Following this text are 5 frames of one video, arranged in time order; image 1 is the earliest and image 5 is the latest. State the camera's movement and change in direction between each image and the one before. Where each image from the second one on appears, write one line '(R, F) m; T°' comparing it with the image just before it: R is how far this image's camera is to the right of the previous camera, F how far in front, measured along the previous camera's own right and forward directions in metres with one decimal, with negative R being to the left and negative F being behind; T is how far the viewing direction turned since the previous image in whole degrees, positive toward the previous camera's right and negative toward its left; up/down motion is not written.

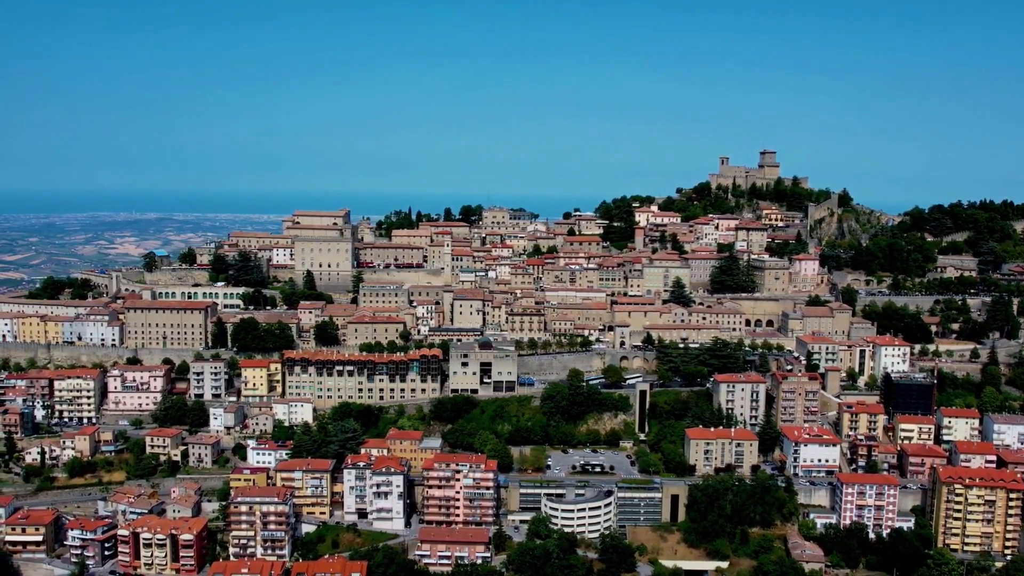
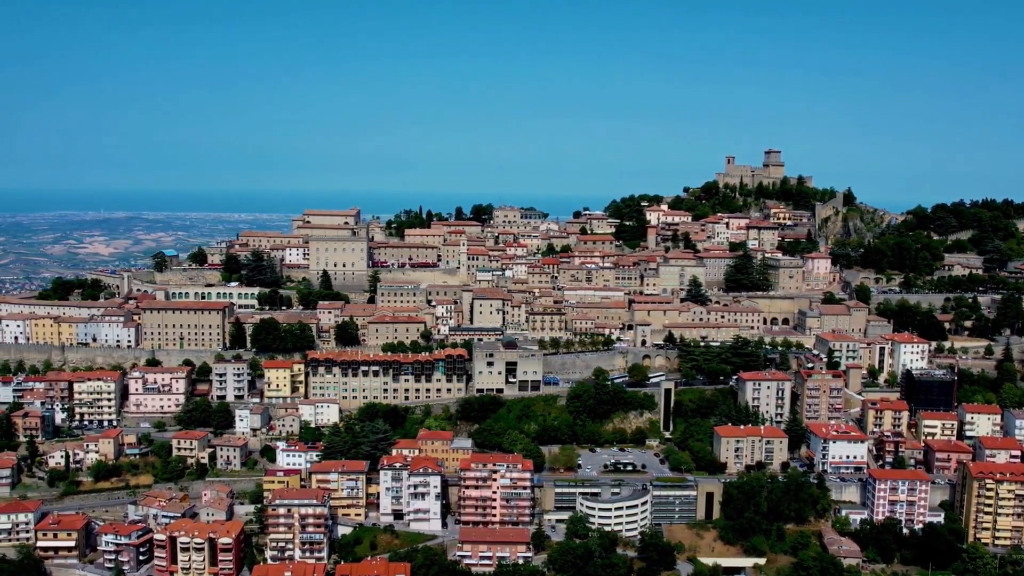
(-1.7, +0.1) m; +2°
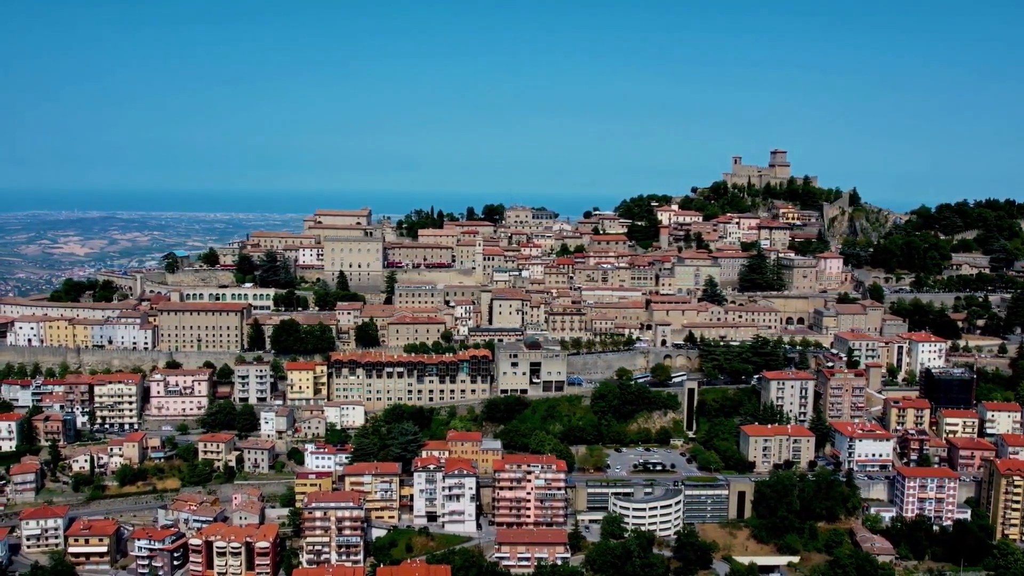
(-1.5, +0.1) m; +2°
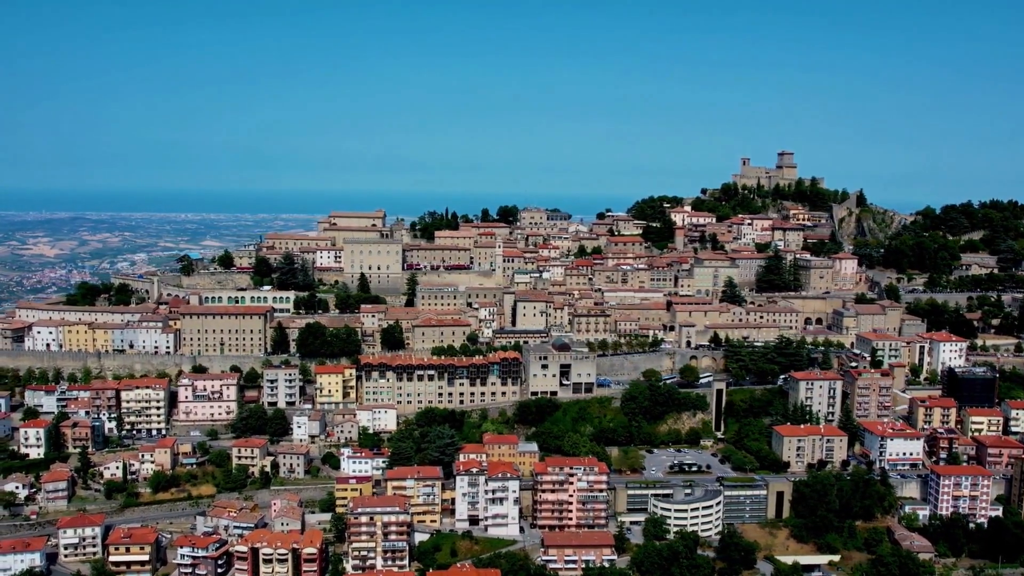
(-1.8, +0.1) m; +2°
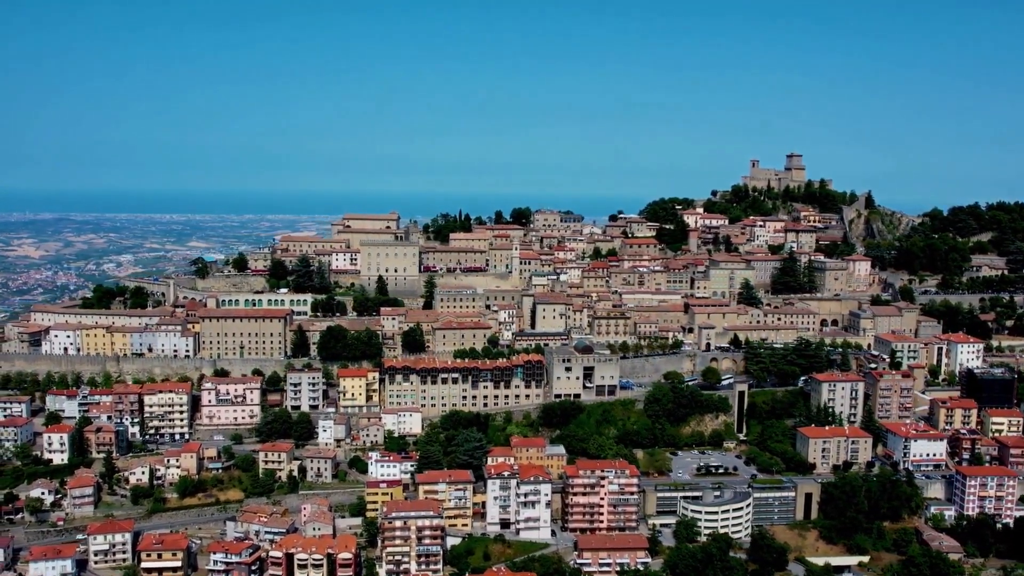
(-1.2, 0.0) m; +1°
